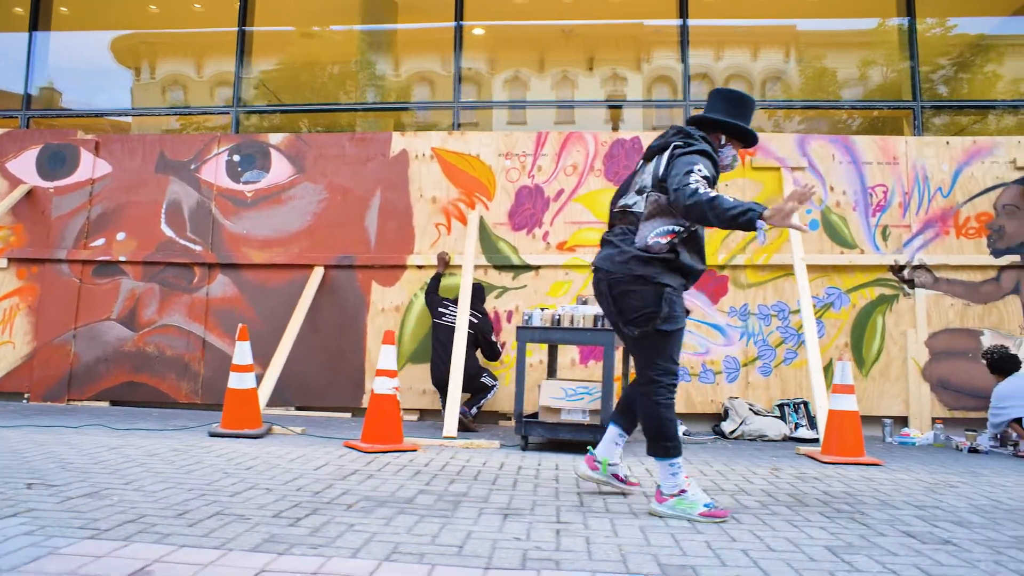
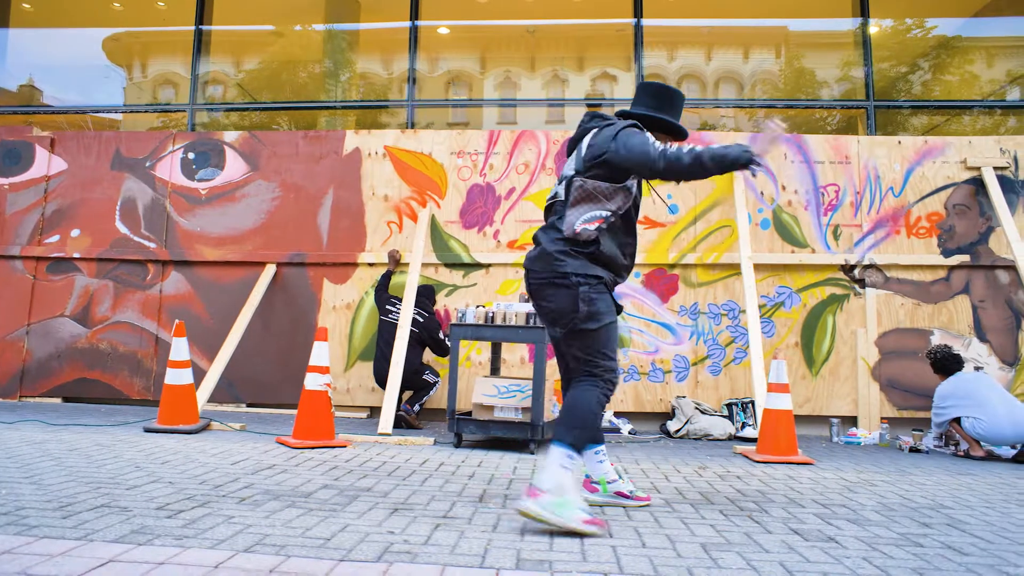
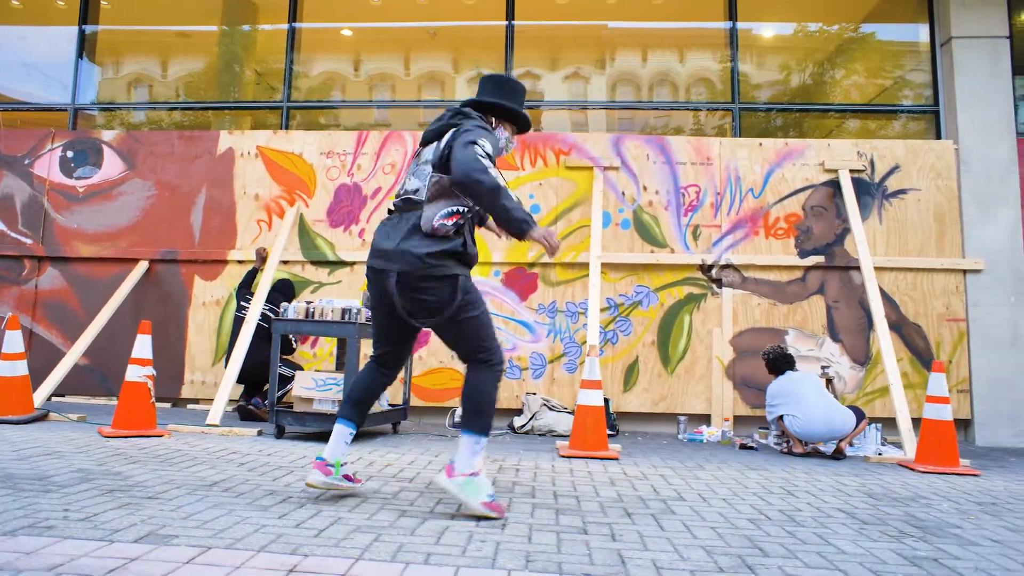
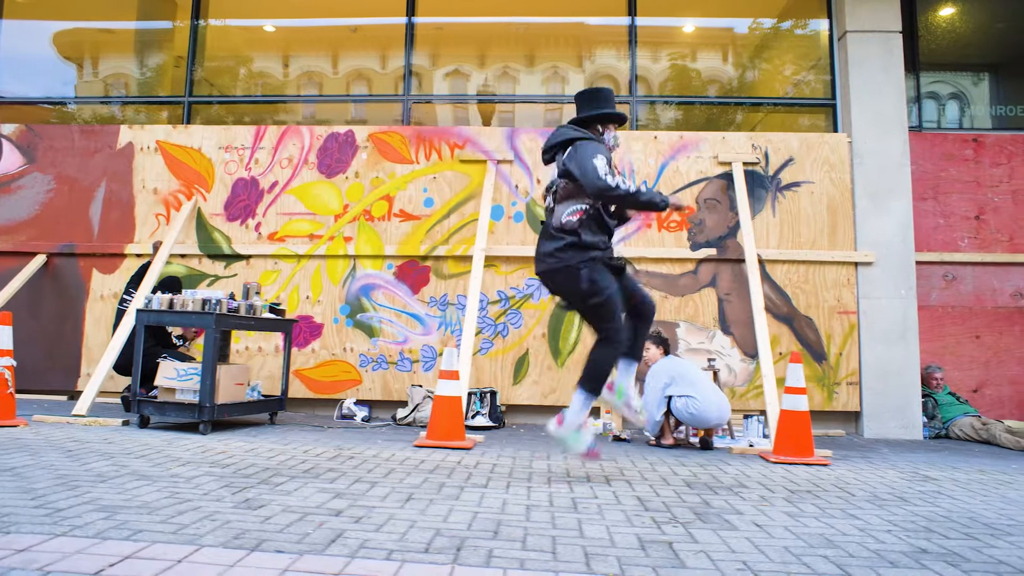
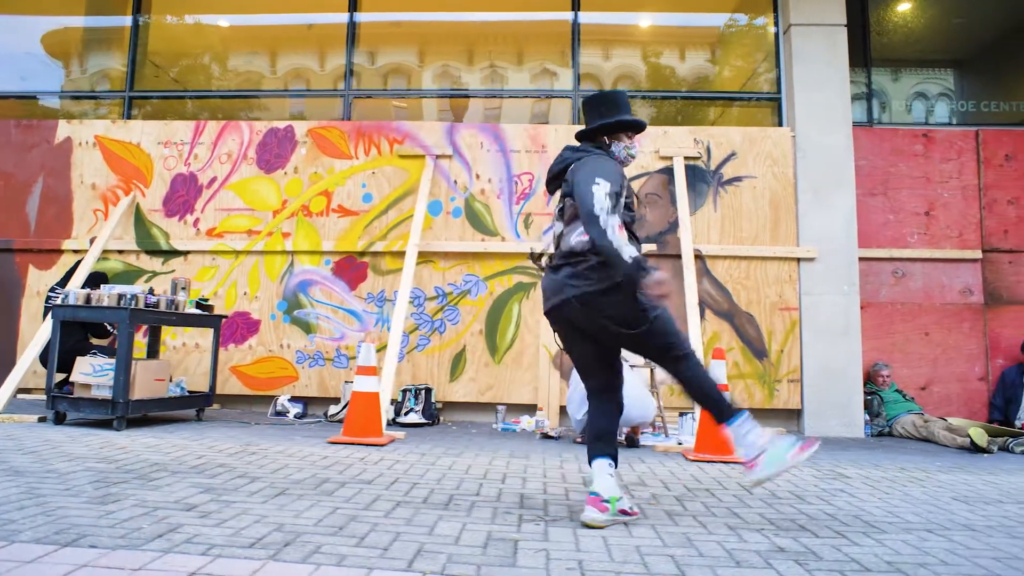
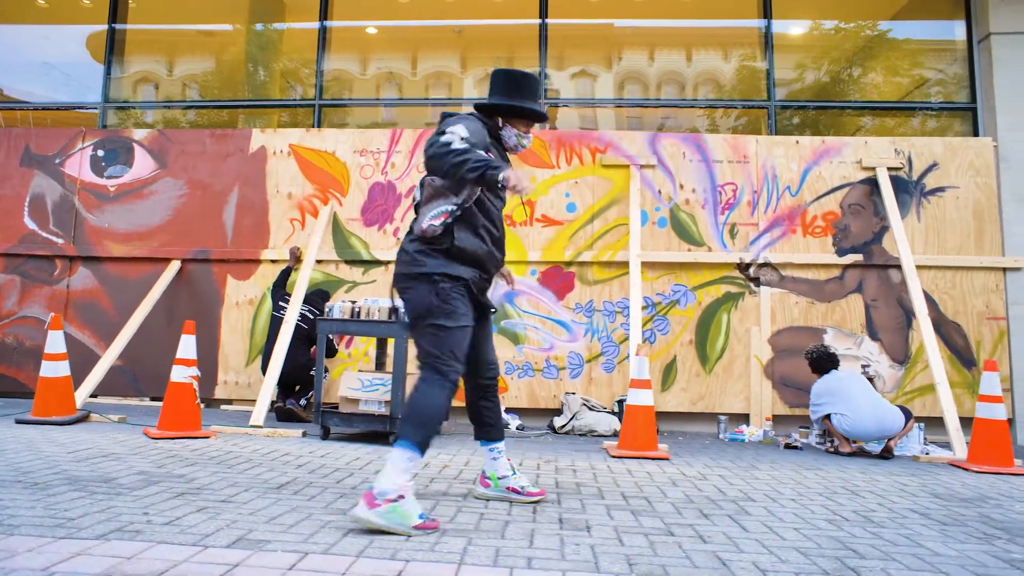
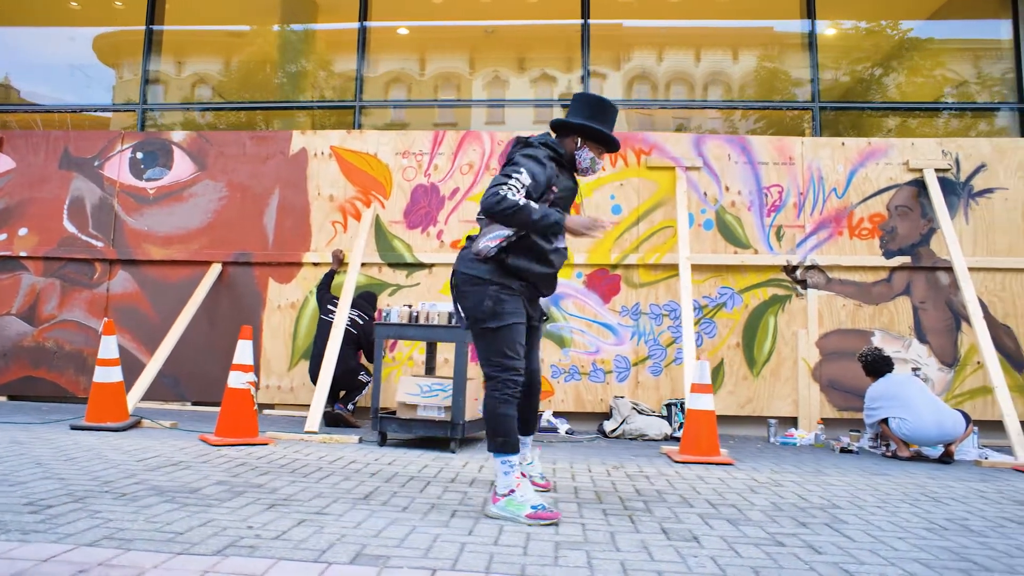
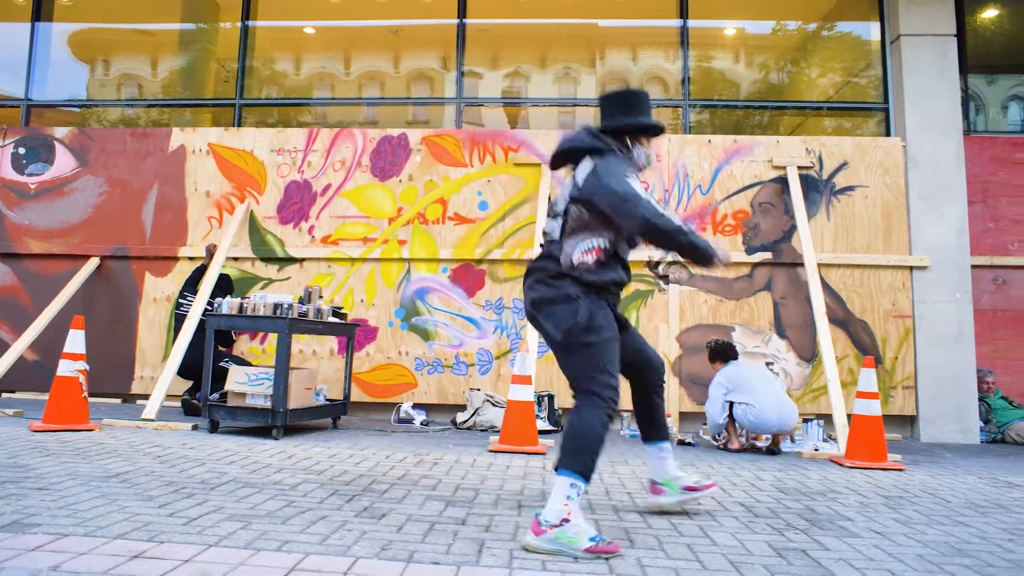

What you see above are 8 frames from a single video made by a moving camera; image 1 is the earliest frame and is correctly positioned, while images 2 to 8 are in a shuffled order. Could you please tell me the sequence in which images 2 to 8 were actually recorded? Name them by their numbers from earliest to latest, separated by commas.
2, 7, 6, 3, 8, 4, 5
